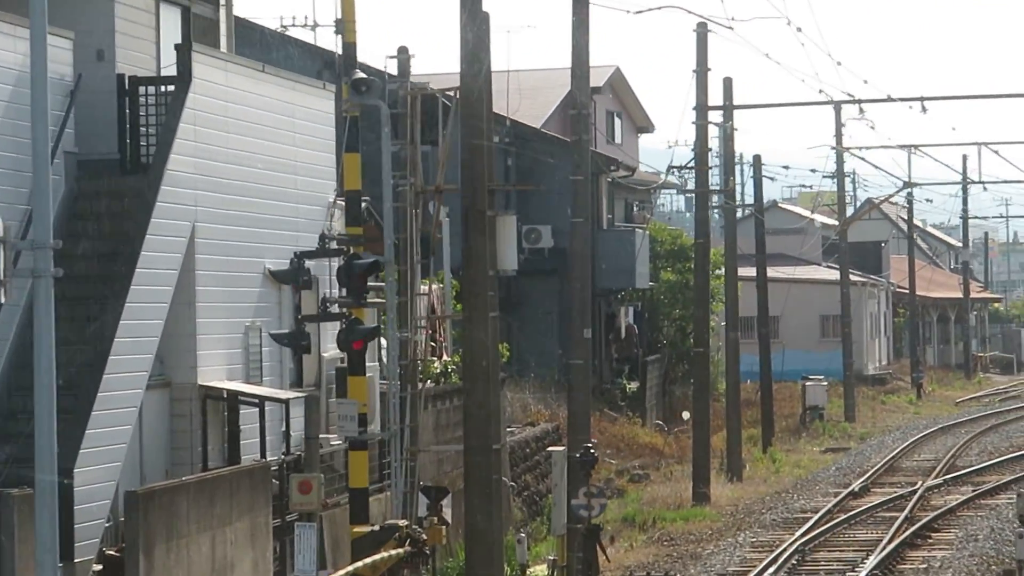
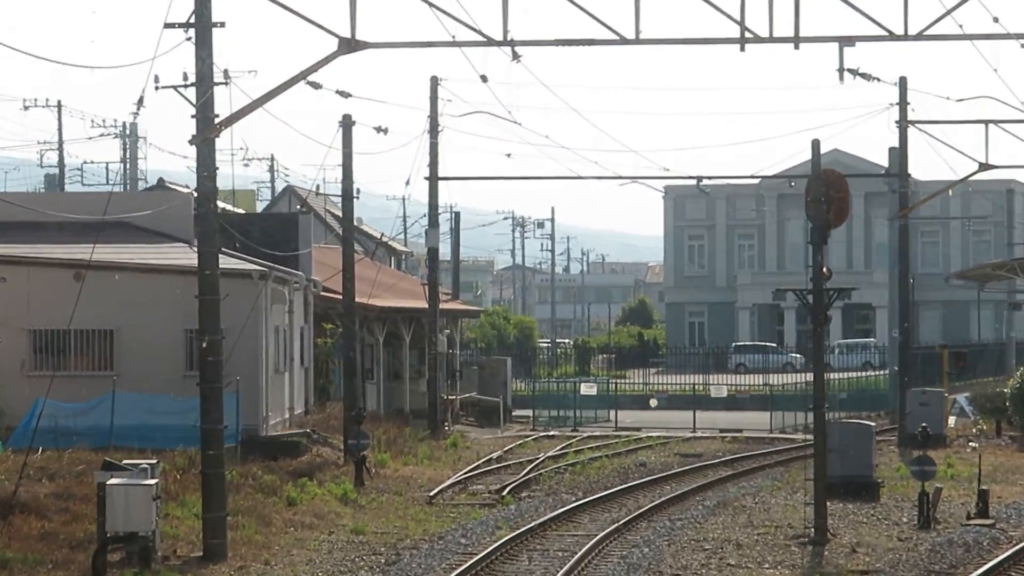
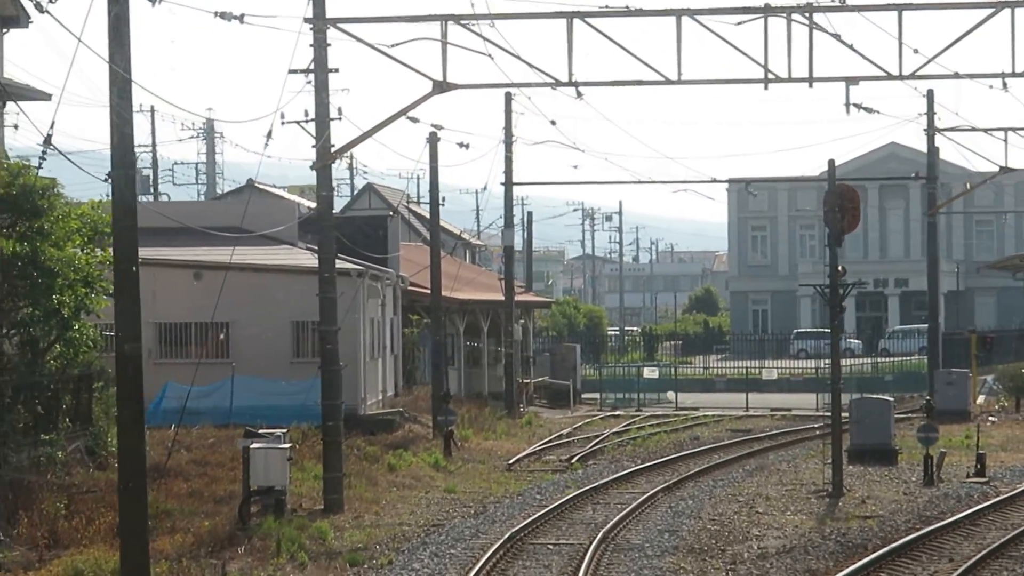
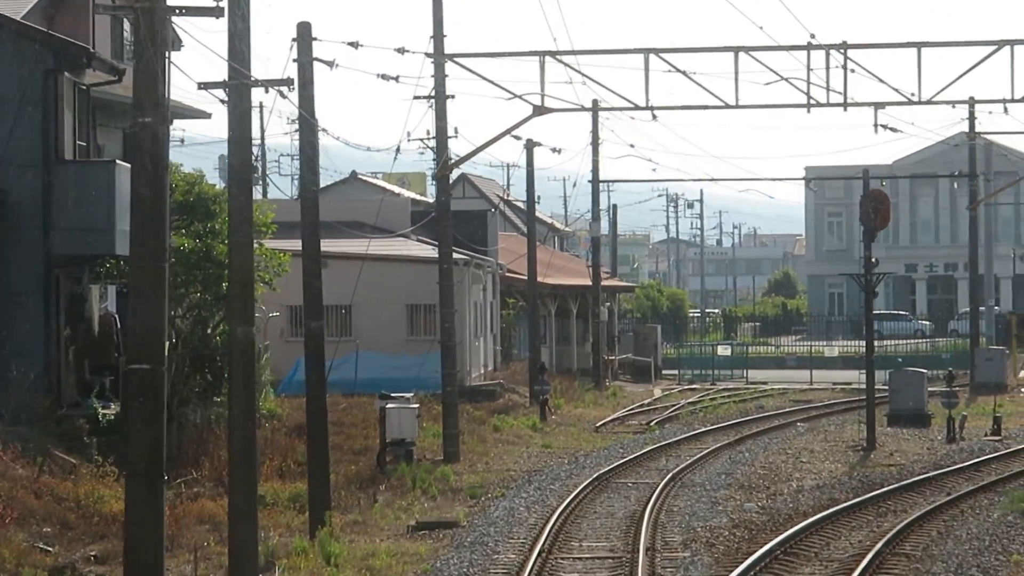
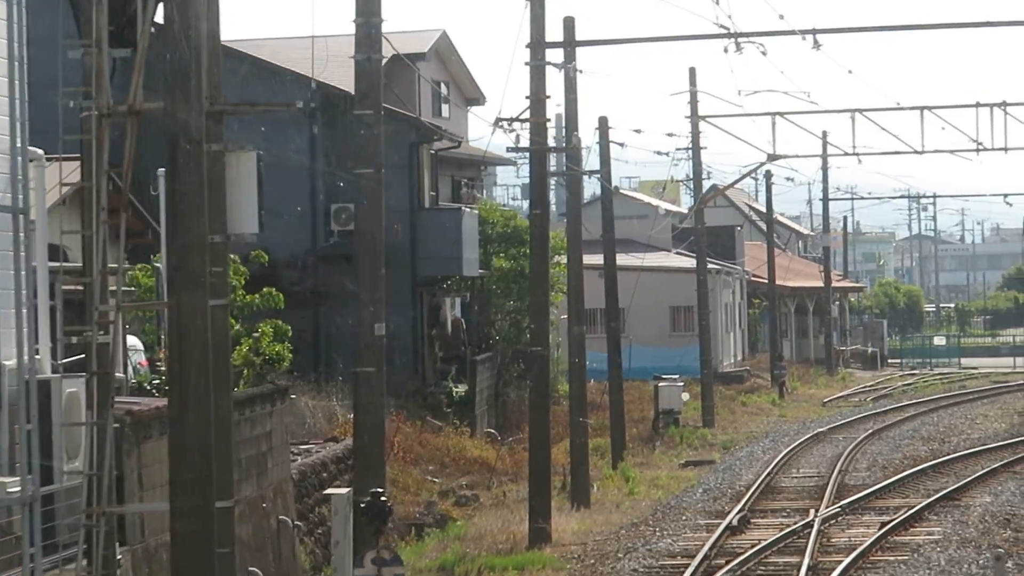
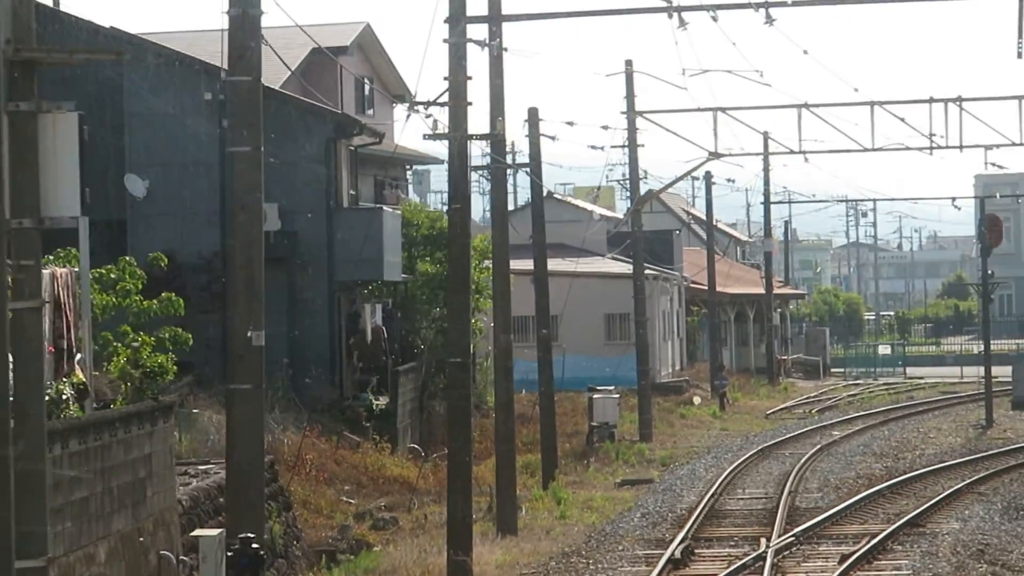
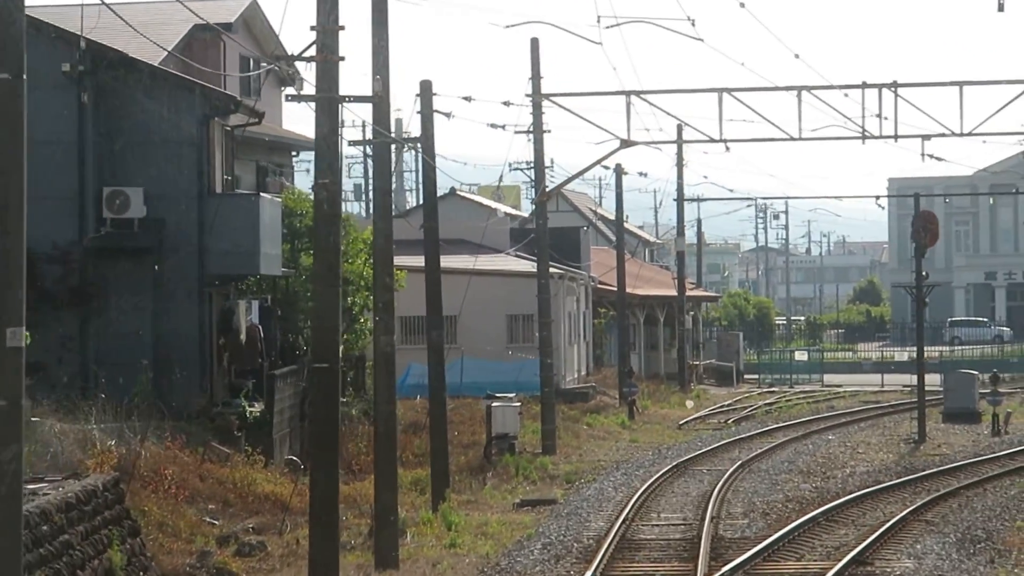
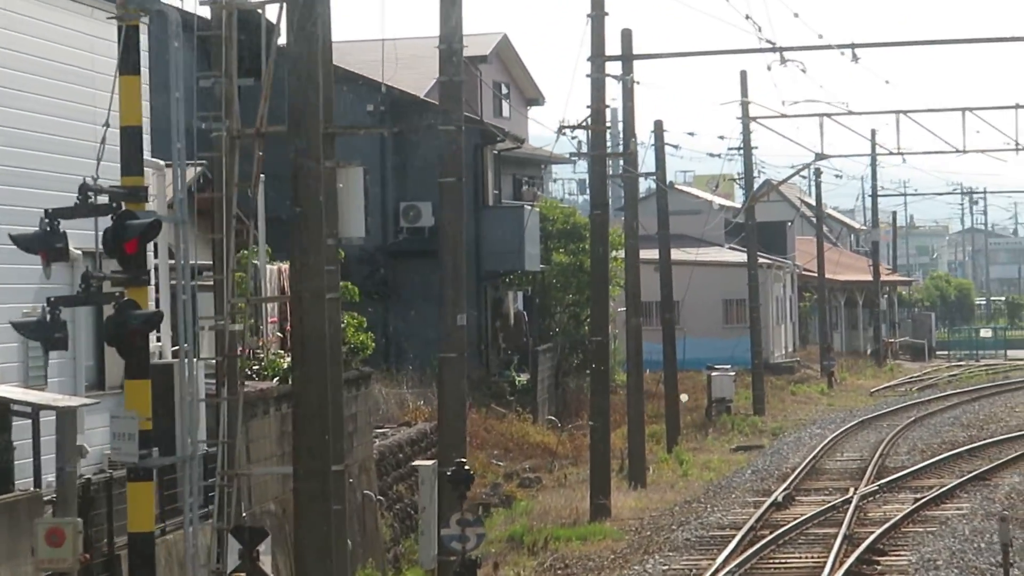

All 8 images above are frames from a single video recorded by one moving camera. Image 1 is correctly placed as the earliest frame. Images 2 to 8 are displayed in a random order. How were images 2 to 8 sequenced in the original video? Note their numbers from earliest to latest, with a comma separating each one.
8, 5, 6, 7, 4, 3, 2
